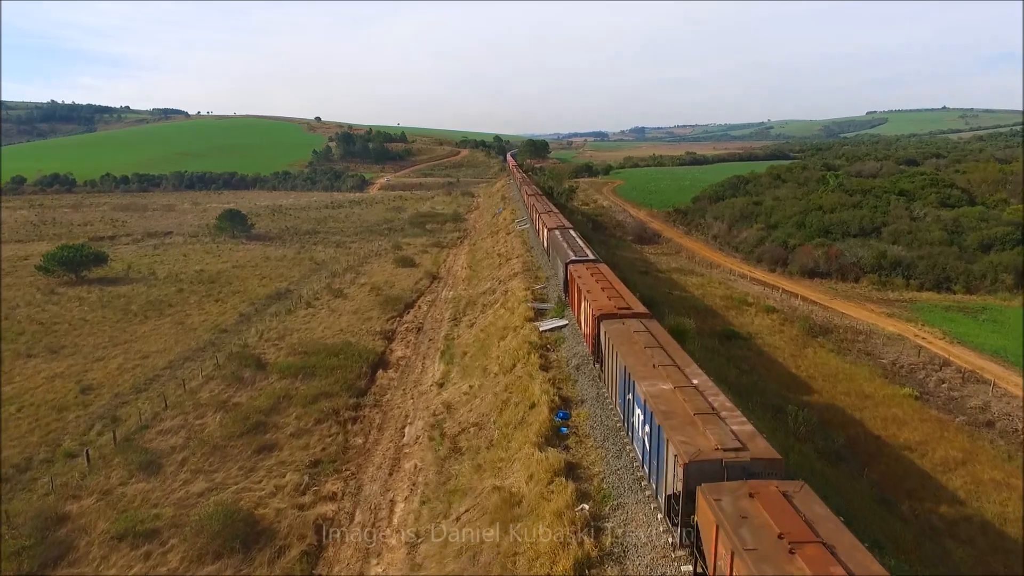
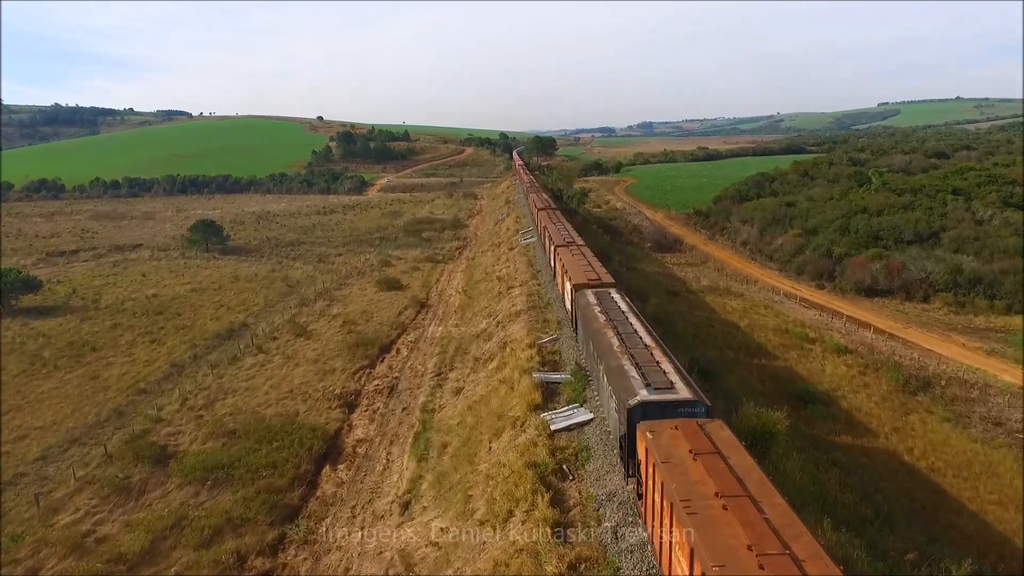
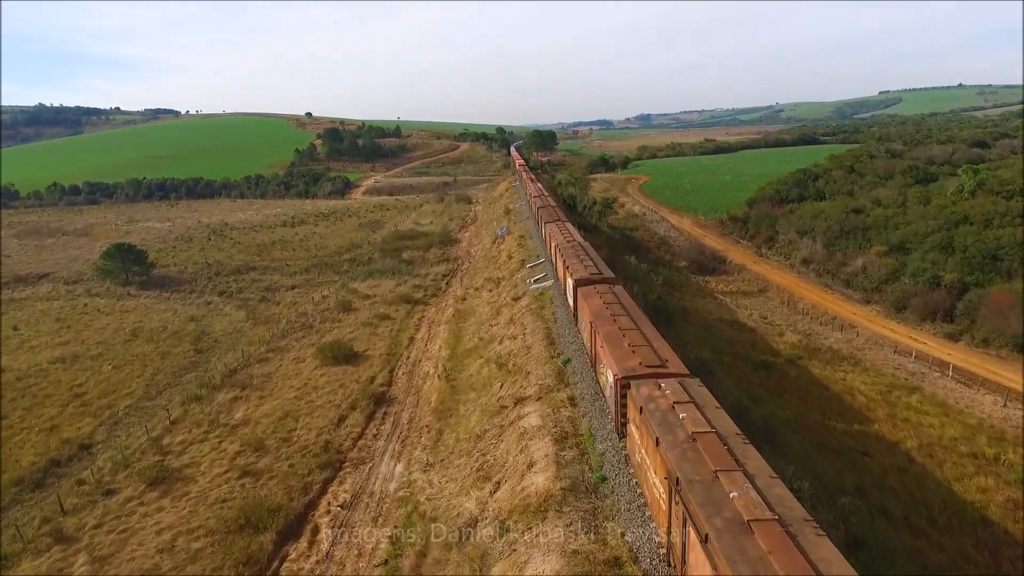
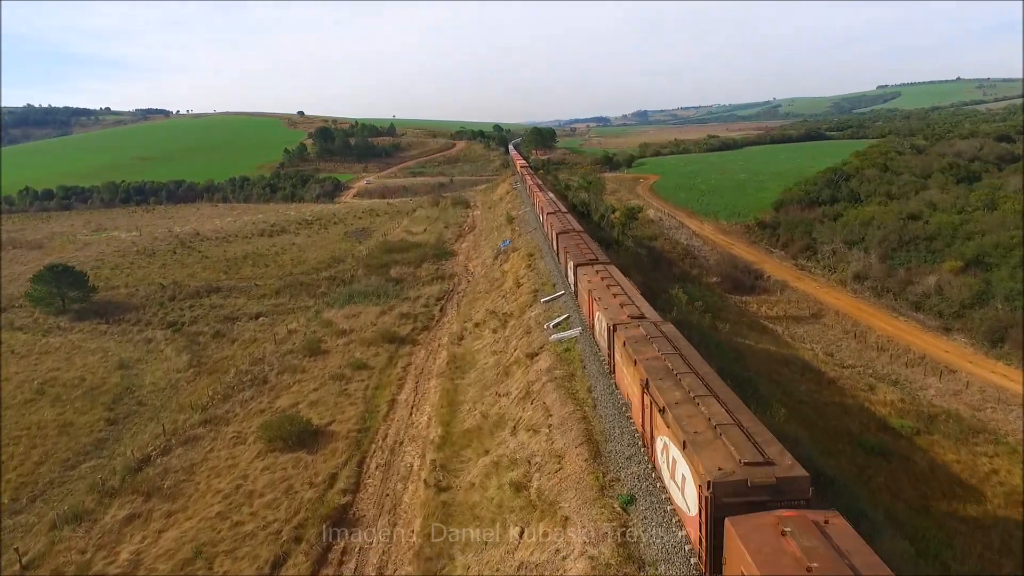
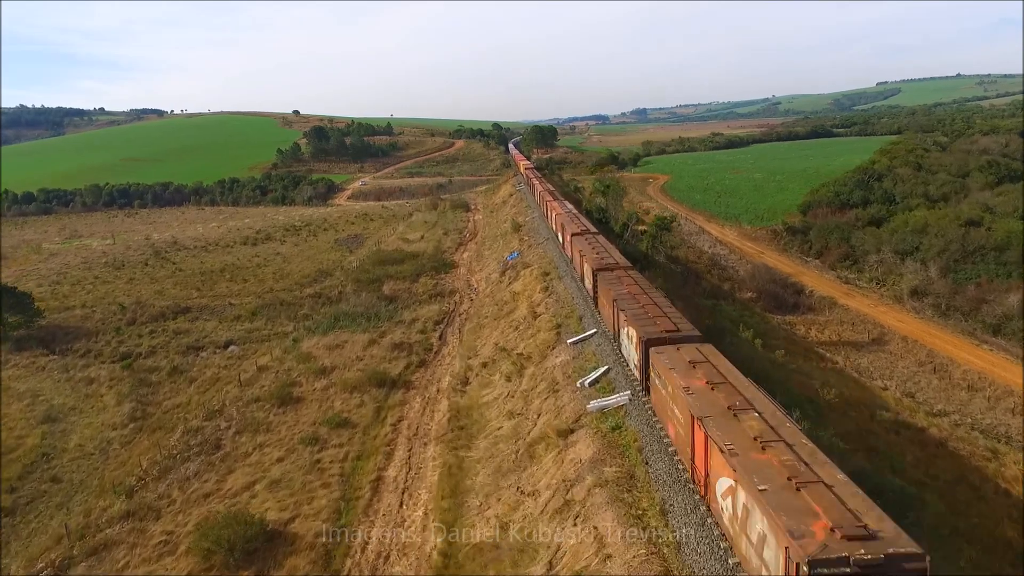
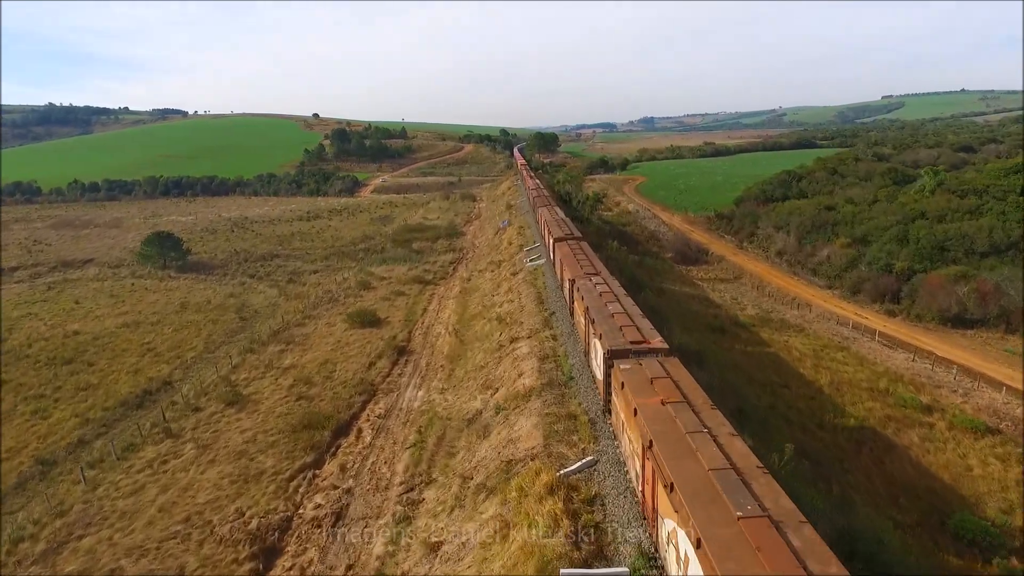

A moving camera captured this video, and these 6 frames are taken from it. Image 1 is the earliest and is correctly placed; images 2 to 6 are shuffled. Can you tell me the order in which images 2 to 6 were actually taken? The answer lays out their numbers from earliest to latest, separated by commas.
2, 6, 3, 4, 5
